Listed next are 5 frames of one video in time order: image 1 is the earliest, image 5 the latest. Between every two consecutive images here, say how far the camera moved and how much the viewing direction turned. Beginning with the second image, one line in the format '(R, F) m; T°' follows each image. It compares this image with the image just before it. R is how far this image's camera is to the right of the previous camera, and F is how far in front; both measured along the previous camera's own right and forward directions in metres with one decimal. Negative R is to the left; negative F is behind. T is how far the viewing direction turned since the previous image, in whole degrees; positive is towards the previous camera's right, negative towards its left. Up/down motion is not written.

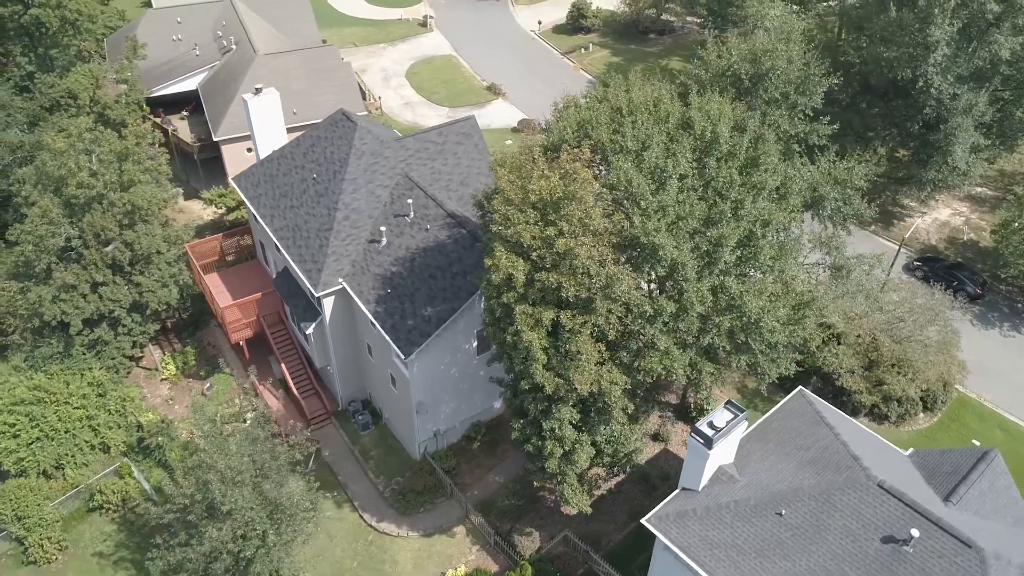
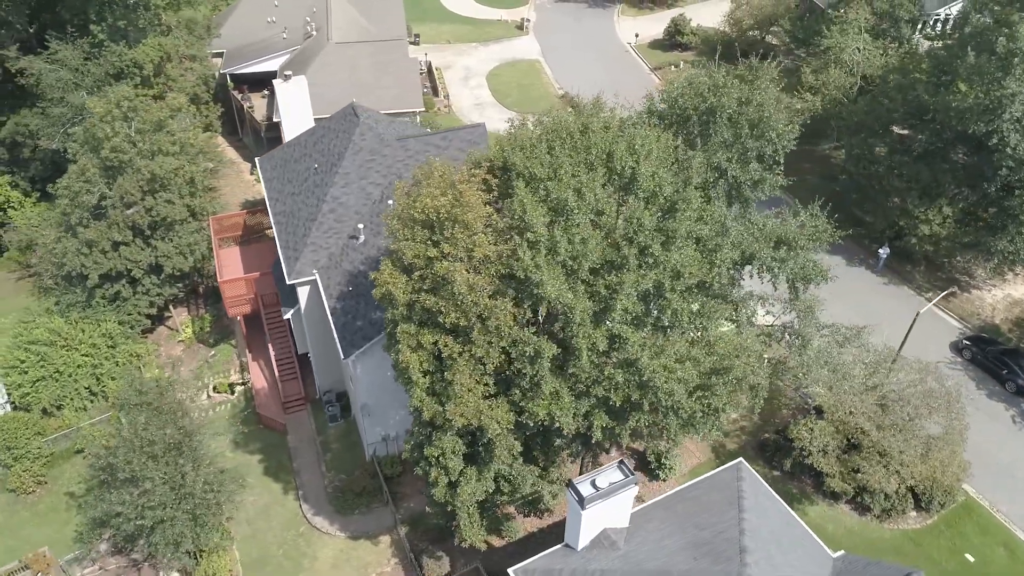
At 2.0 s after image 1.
(+5.6, +1.4) m; -10°
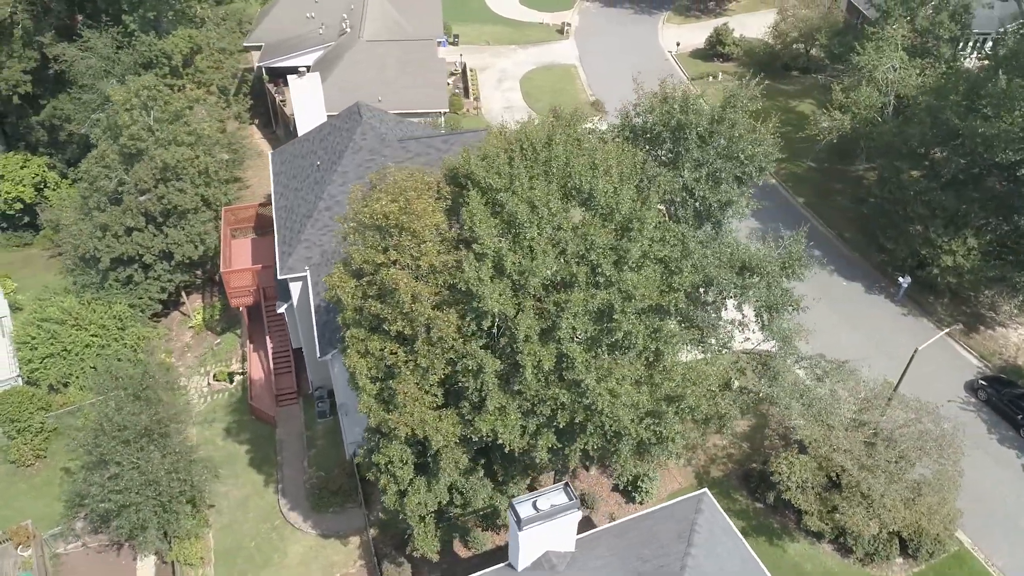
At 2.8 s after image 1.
(+2.3, +0.5) m; -4°
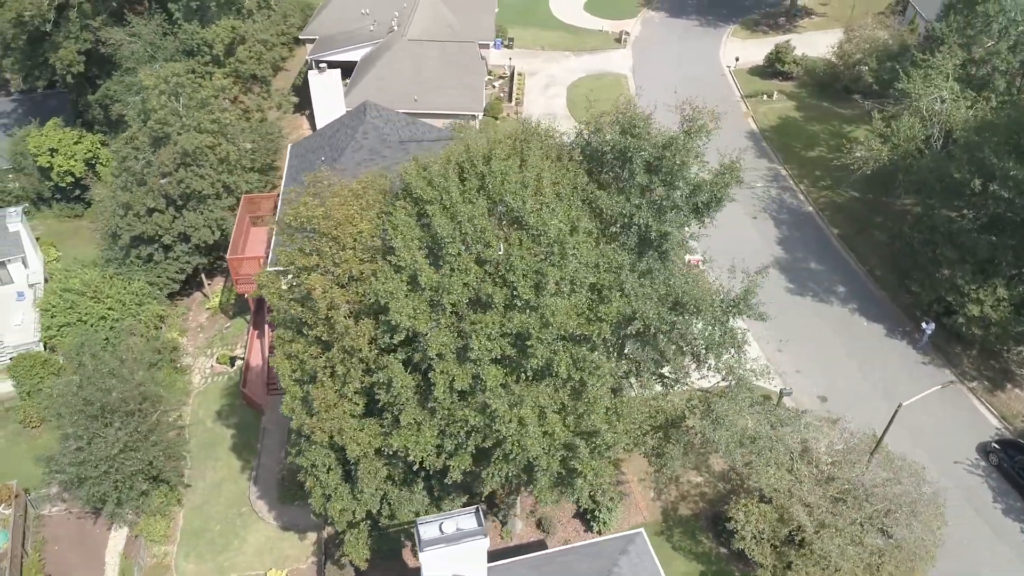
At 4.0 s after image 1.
(+3.3, +0.7) m; -6°
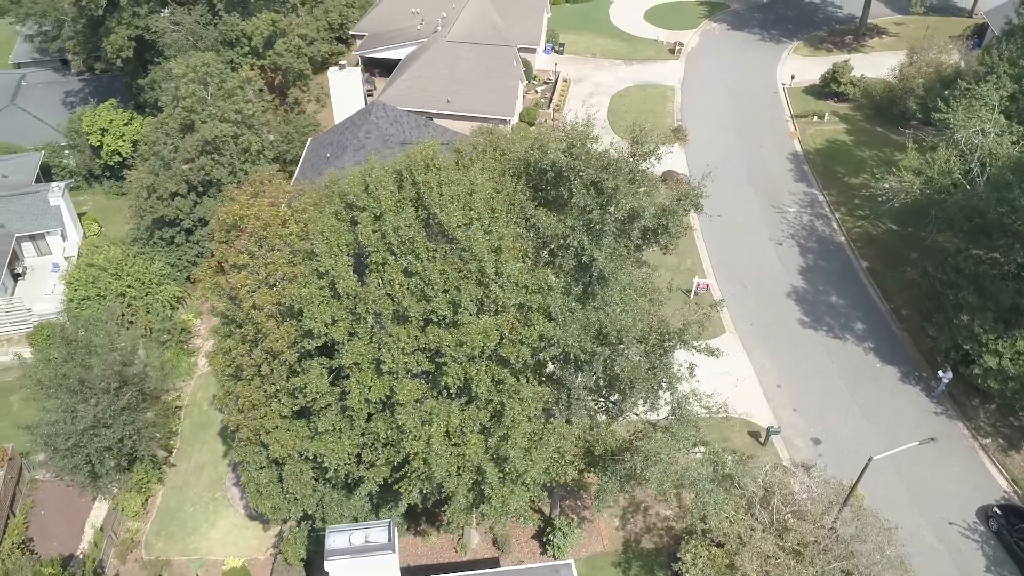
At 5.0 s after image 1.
(+3.1, +0.6) m; -6°
